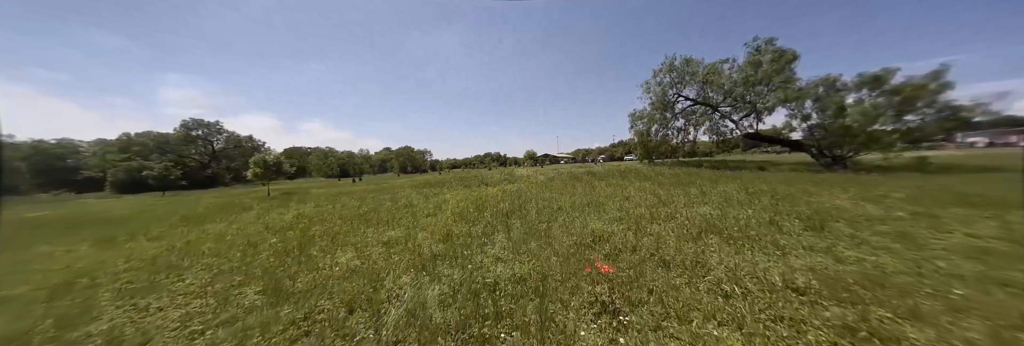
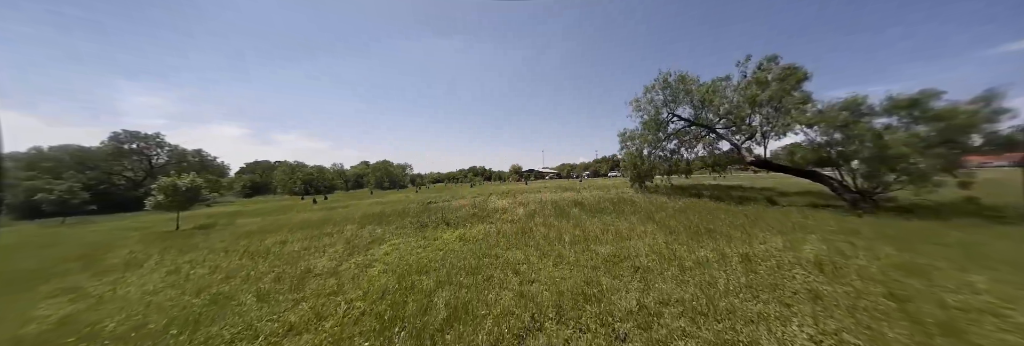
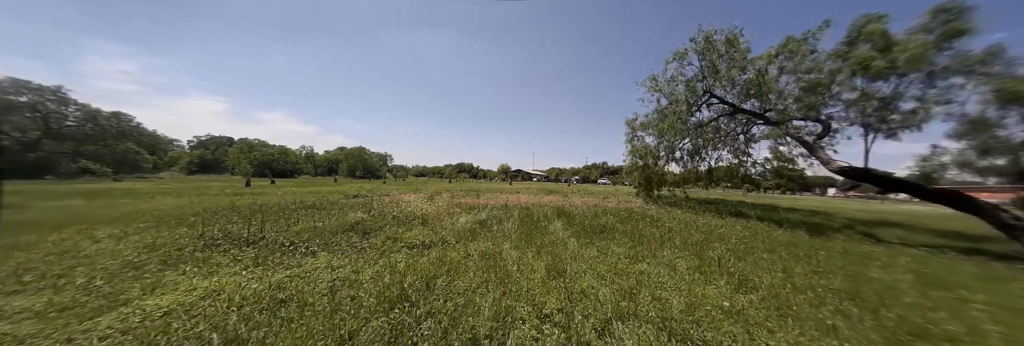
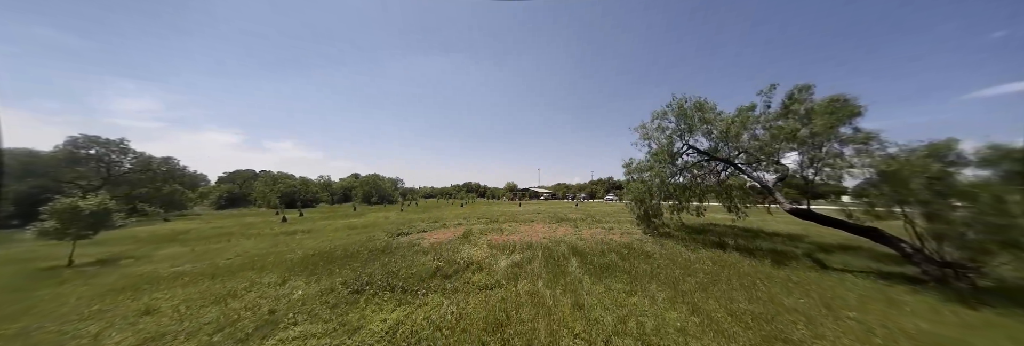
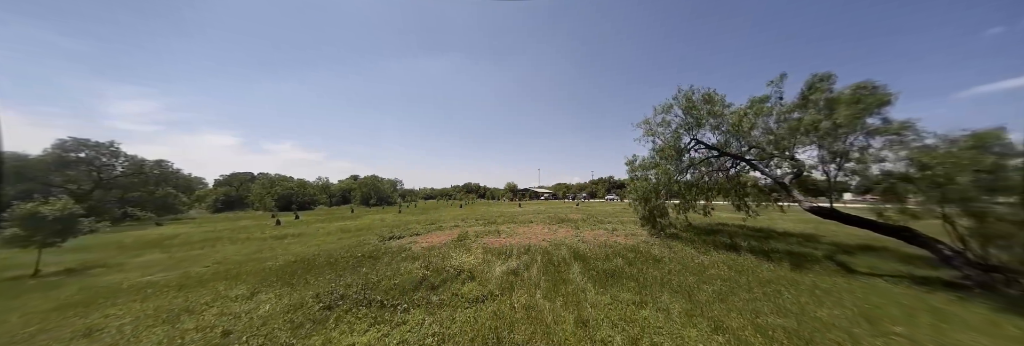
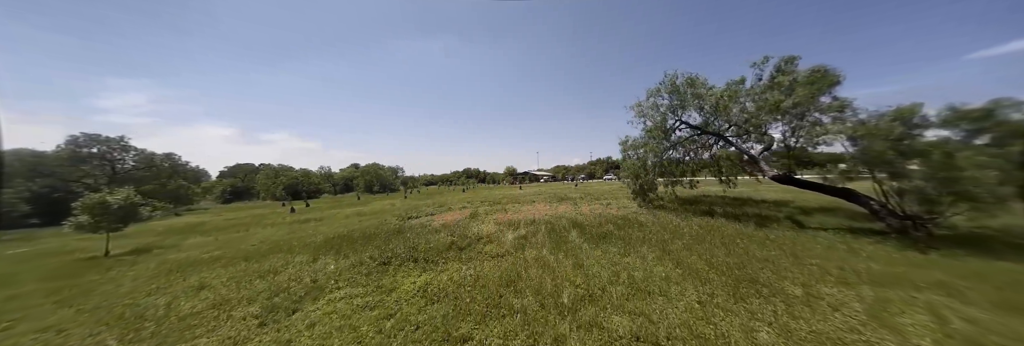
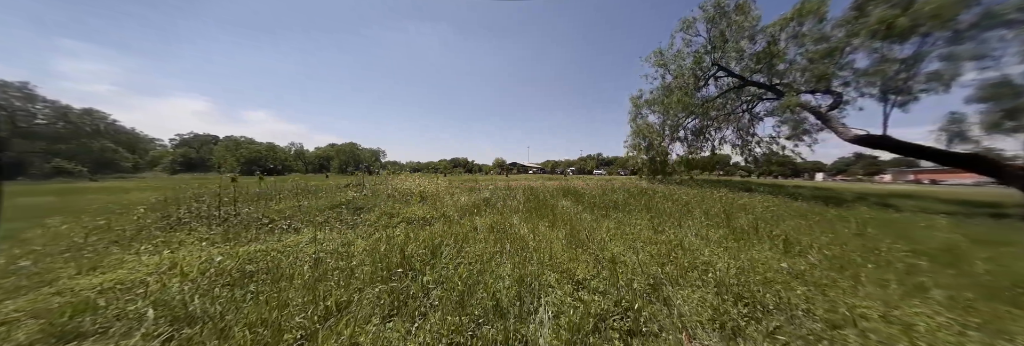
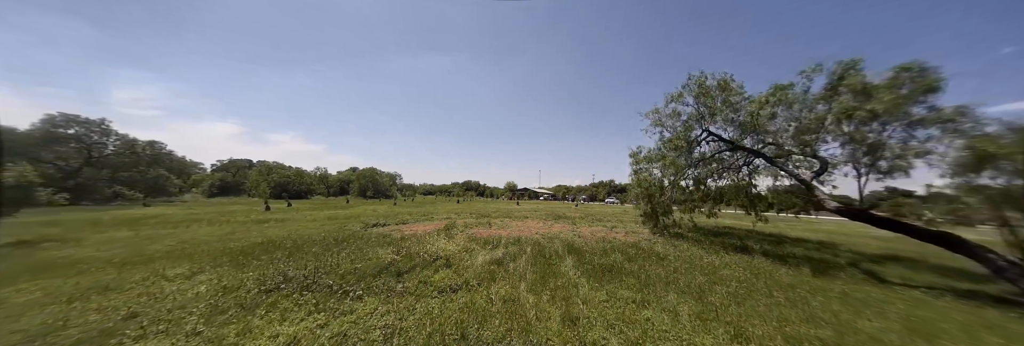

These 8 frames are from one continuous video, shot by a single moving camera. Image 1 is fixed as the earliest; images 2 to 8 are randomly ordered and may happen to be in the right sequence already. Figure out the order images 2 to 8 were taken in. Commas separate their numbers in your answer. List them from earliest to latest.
2, 6, 4, 5, 8, 3, 7
